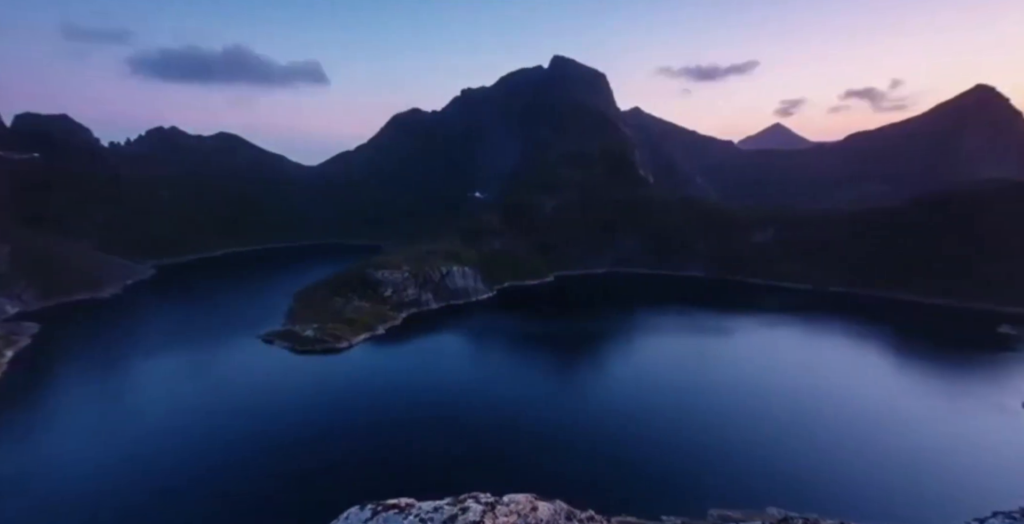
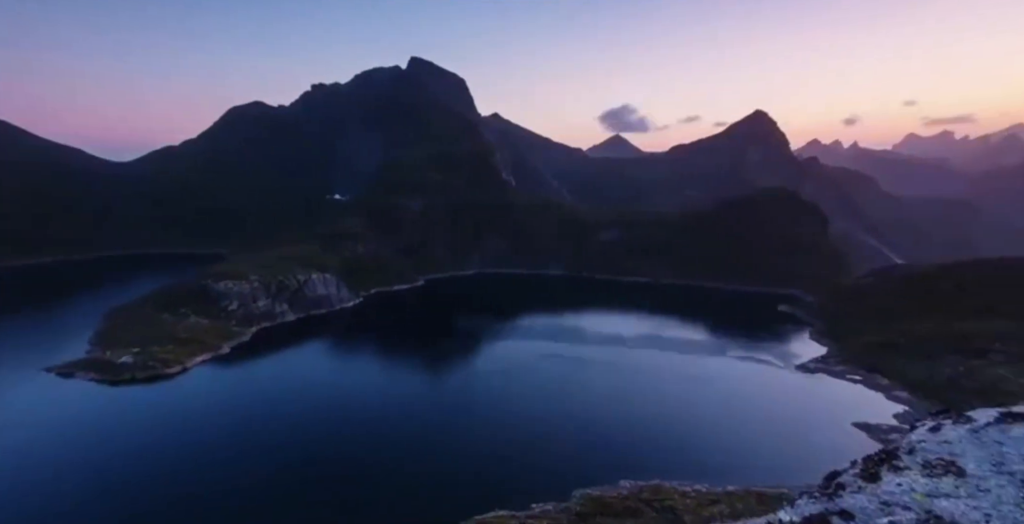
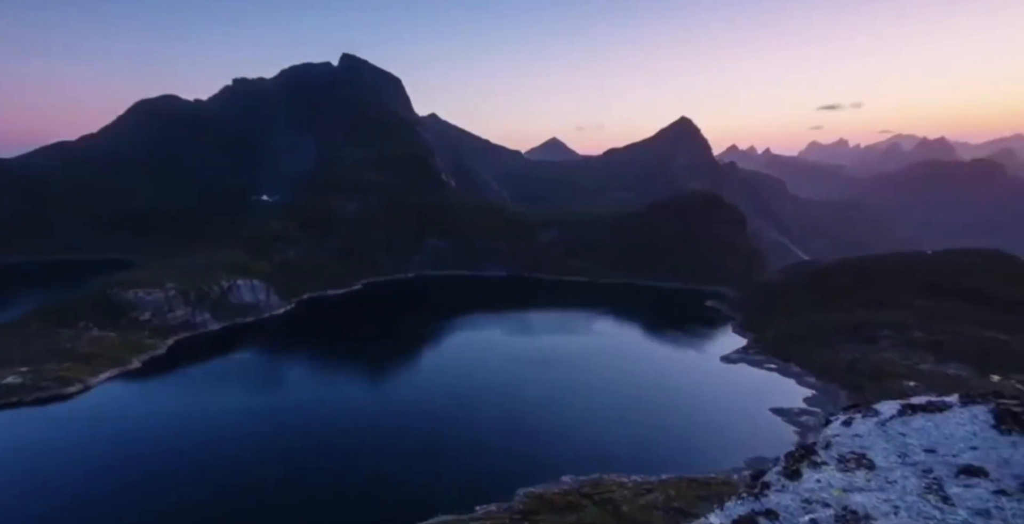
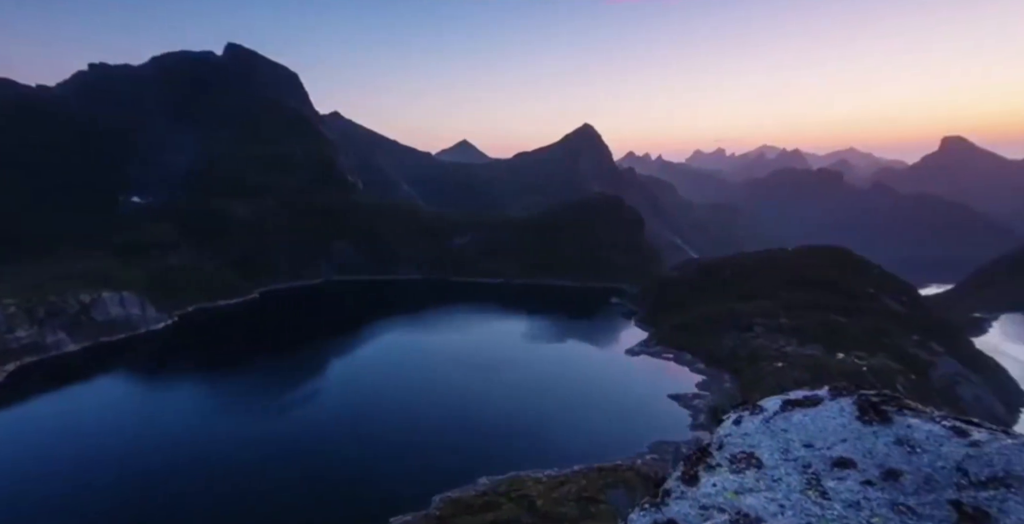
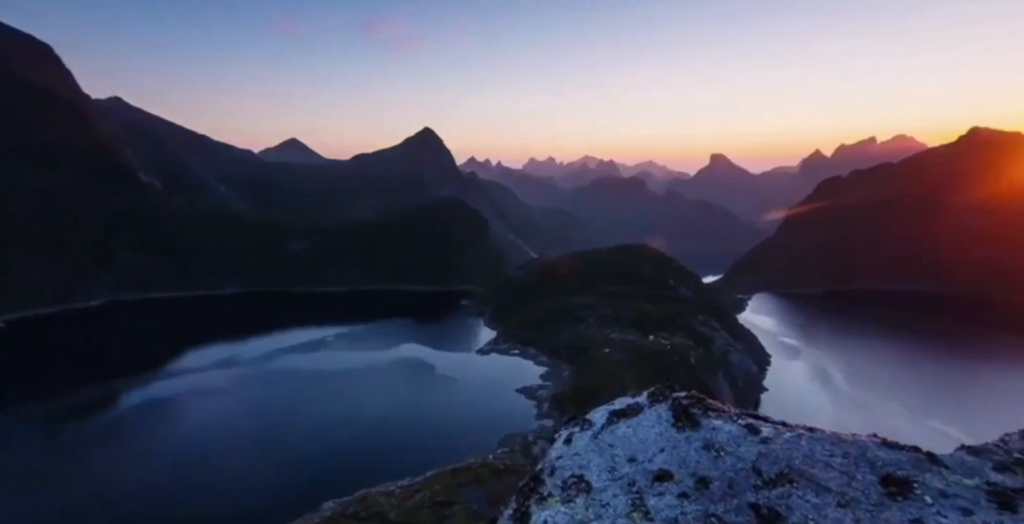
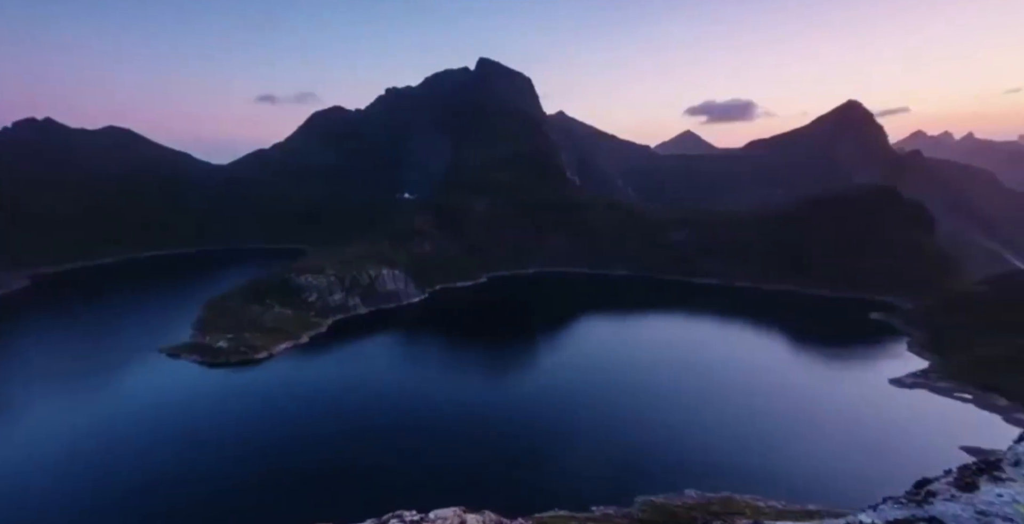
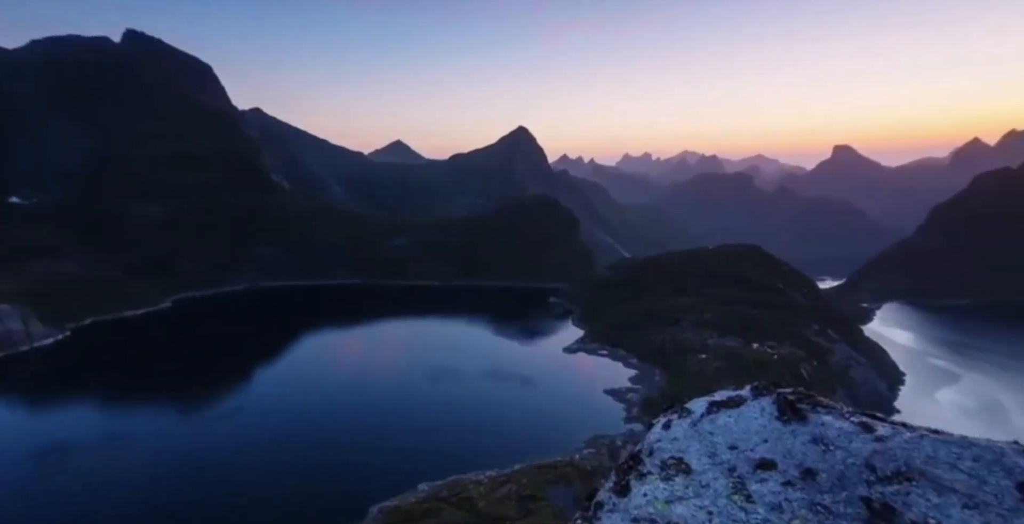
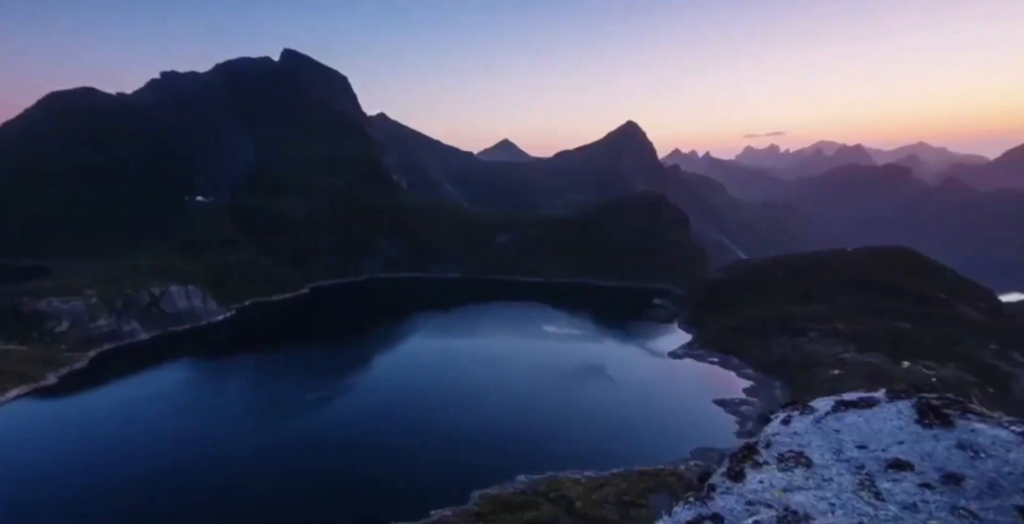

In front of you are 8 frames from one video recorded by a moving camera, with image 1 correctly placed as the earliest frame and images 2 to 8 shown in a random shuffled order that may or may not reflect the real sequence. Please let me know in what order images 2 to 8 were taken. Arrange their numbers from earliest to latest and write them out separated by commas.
6, 2, 3, 8, 4, 7, 5
